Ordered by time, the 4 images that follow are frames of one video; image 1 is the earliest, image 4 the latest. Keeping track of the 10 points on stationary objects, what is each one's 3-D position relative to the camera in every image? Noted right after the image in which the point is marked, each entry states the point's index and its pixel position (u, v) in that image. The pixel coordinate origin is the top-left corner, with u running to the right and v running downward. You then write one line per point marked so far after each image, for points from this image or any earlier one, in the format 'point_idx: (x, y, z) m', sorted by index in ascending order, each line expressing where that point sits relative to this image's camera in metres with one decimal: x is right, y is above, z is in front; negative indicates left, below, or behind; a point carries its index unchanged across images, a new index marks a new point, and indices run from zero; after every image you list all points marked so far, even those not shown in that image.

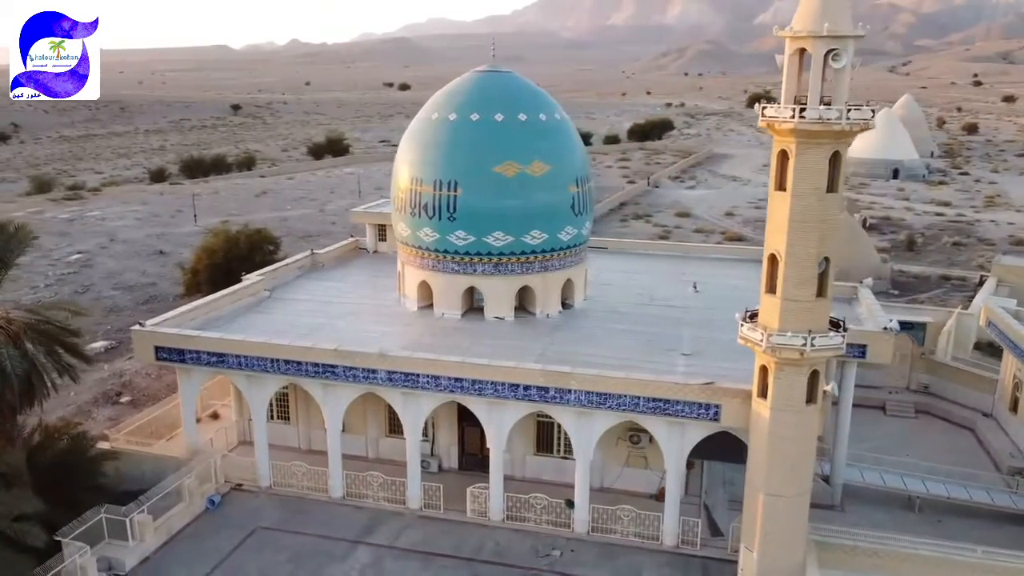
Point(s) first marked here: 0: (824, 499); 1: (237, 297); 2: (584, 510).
0: (+5.7, -3.9, +15.1) m
1: (-5.4, -0.2, +16.3) m
2: (+1.1, -3.4, +12.9) m
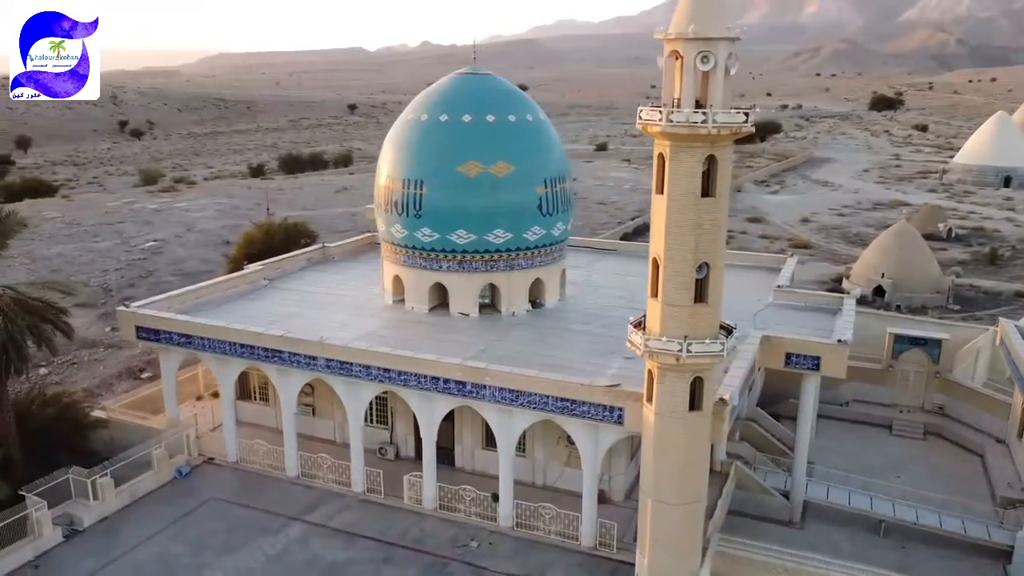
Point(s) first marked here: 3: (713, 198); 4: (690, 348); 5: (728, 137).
0: (+4.8, -4.0, +14.6) m
1: (-5.9, 0.0, +17.4) m
2: (-0.1, -3.4, +13.1) m
3: (+2.4, +1.1, +9.8) m
4: (+2.1, -0.7, +9.9) m
5: (+2.5, +1.7, +9.5) m
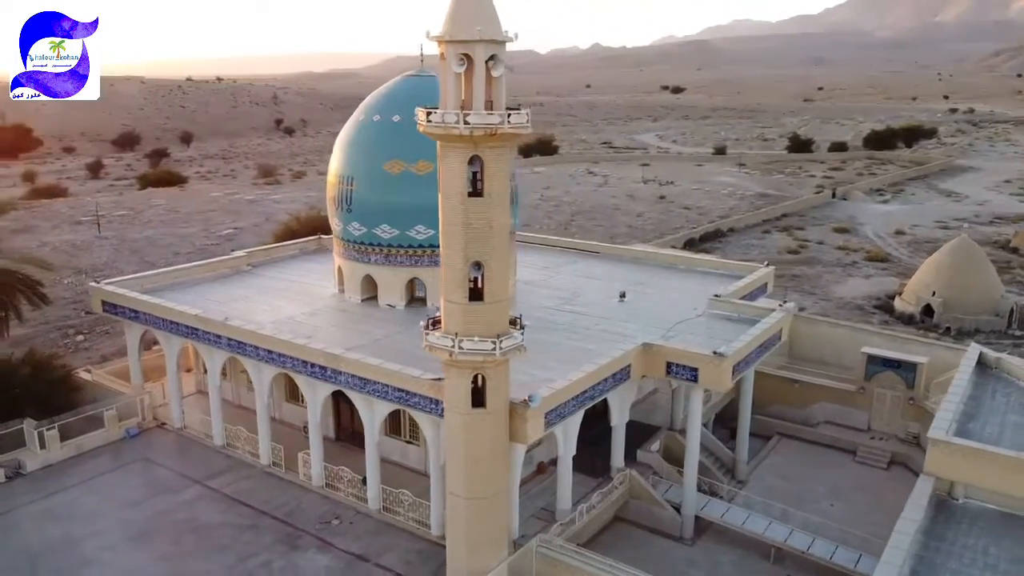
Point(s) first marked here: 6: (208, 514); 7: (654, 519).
0: (+2.7, -4.1, +14.2) m
1: (-7.0, +0.4, +19.1) m
2: (-2.3, -3.3, +13.7) m
3: (-0.4, +1.1, +9.9) m
4: (-0.6, -0.7, +10.1) m
5: (-0.3, +1.7, +9.6) m
6: (-5.1, -3.8, +13.8) m
7: (+2.4, -4.0, +14.4) m
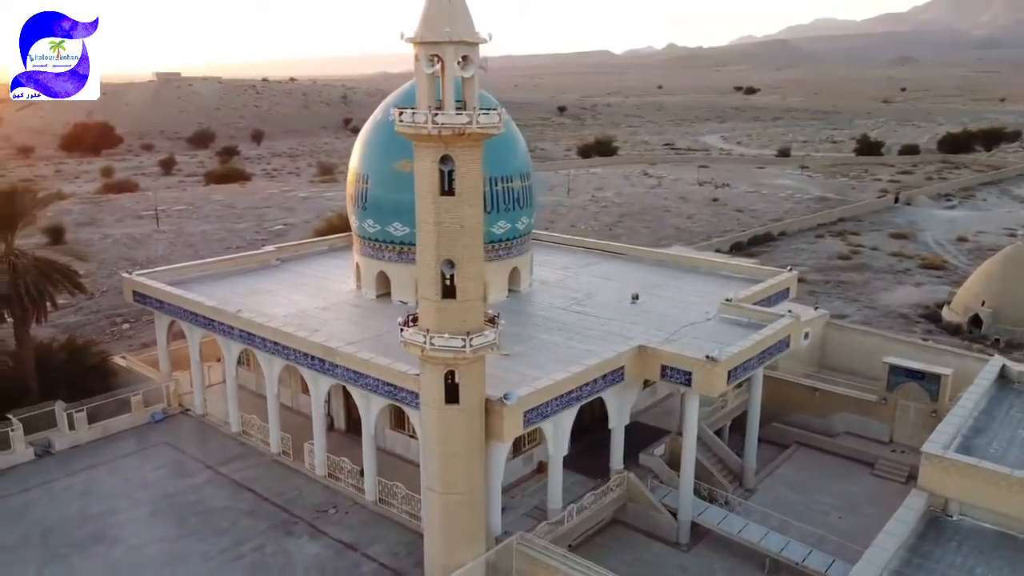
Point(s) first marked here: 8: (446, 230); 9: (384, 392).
0: (+2.6, -4.2, +14.1) m
1: (-6.6, +0.6, +19.8) m
2: (-2.4, -3.2, +14.0) m
3: (-0.7, +1.1, +10.1) m
4: (-1.0, -0.7, +10.3) m
5: (-0.6, +1.8, +9.8) m
6: (-5.2, -3.6, +14.4) m
7: (+2.4, -4.0, +14.3) m
8: (-0.8, +0.7, +10.2) m
9: (-2.0, -1.6, +12.9) m
